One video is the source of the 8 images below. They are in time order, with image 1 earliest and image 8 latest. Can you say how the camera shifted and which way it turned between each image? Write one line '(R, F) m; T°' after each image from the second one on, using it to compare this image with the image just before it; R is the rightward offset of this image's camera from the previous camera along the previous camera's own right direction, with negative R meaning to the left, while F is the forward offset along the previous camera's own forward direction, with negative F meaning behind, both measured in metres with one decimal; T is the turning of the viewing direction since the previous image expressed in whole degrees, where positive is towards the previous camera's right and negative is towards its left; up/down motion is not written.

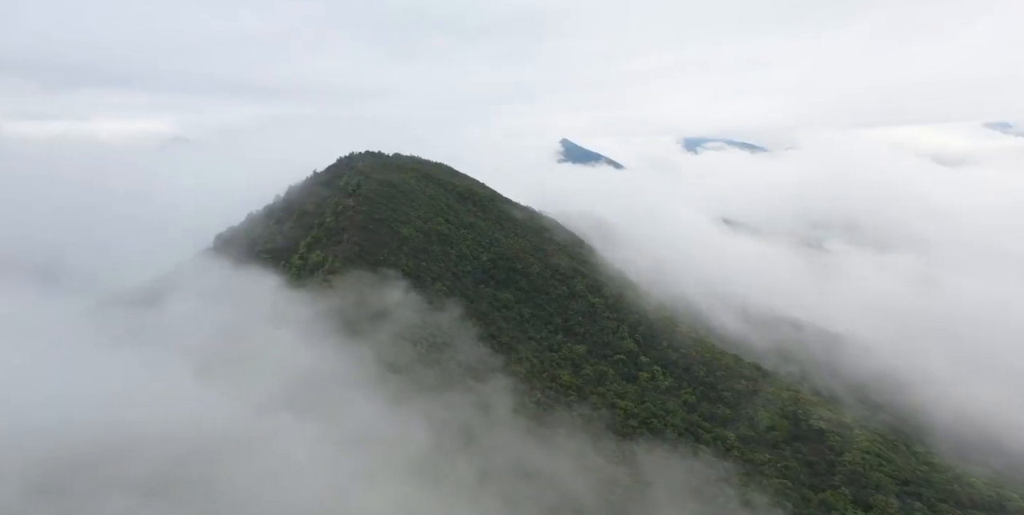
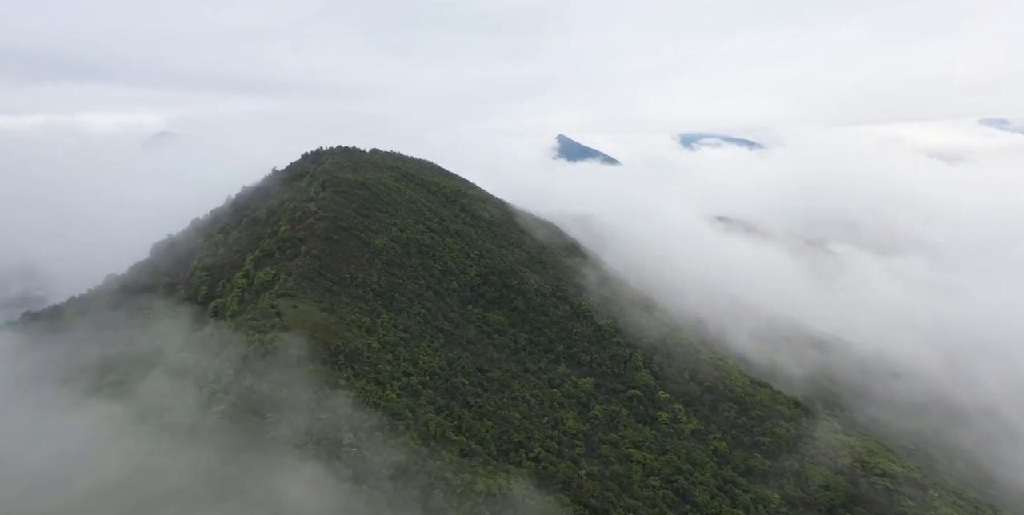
(+0.4, +10.8) m; 0°
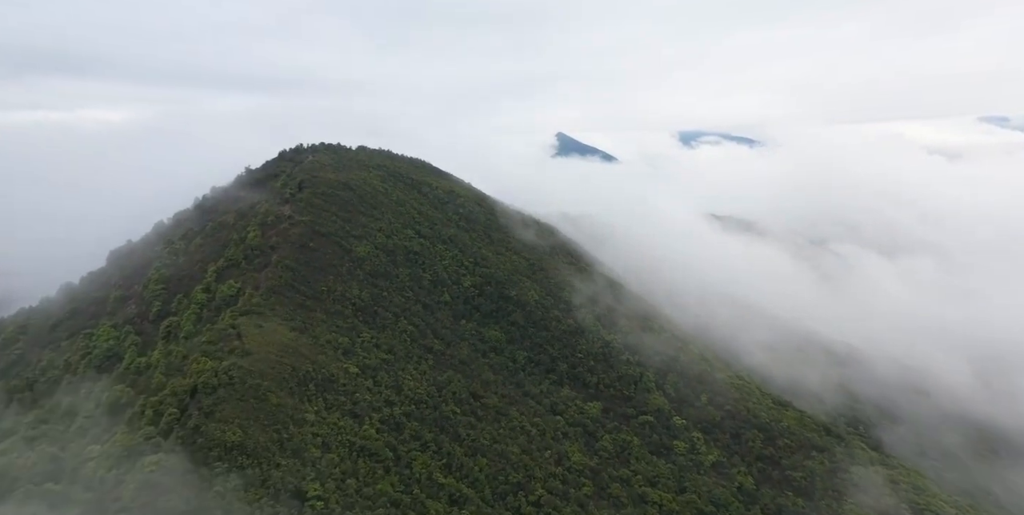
(+0.1, +5.9) m; 0°
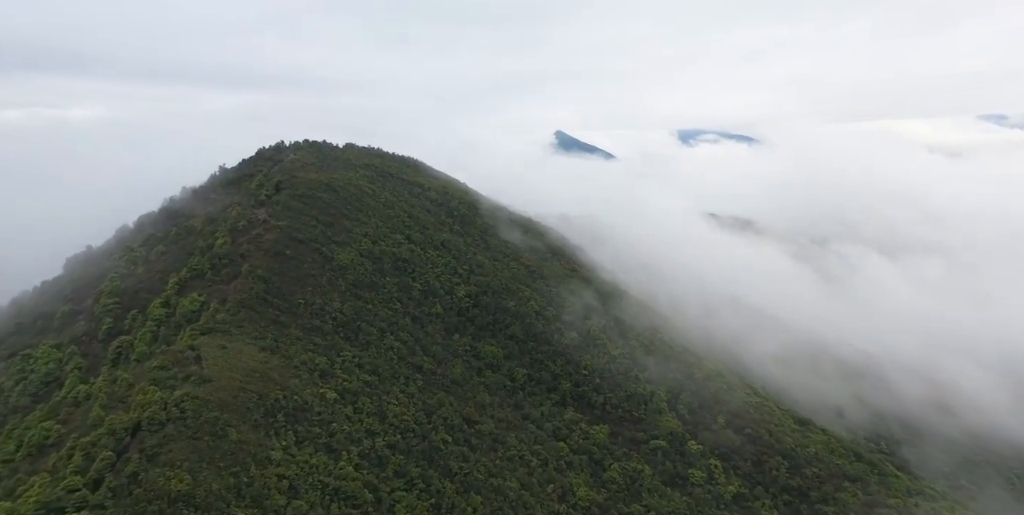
(+0.1, +4.7) m; 0°
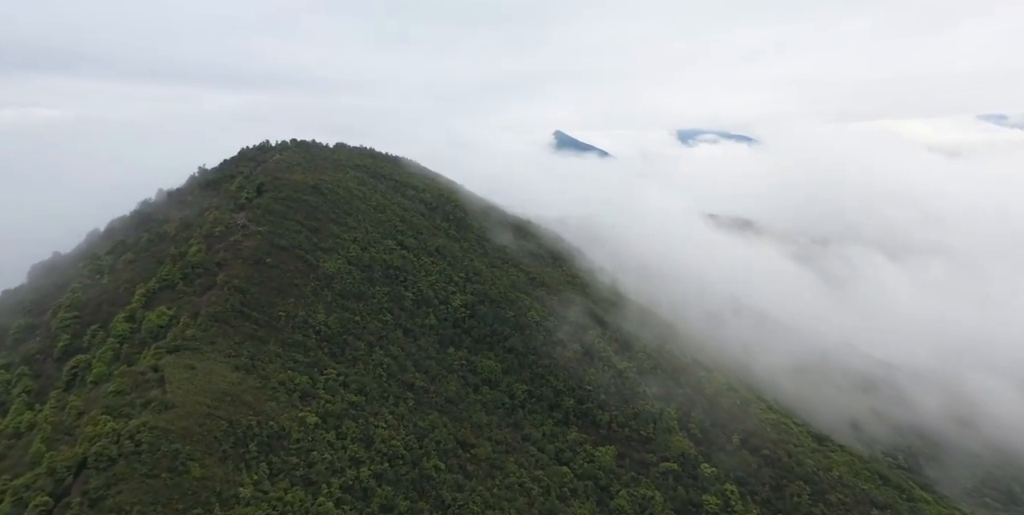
(+0.1, +3.3) m; 0°
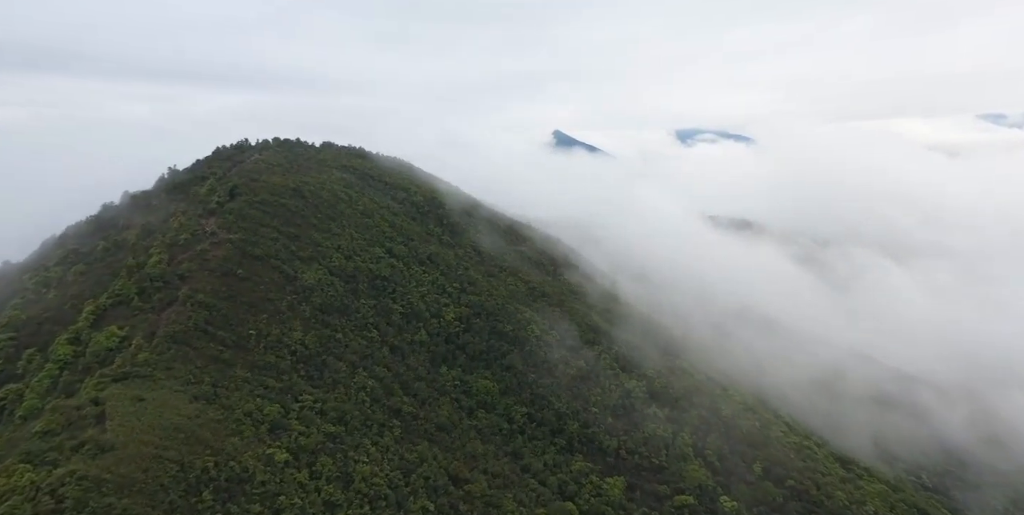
(+0.1, +4.1) m; 0°
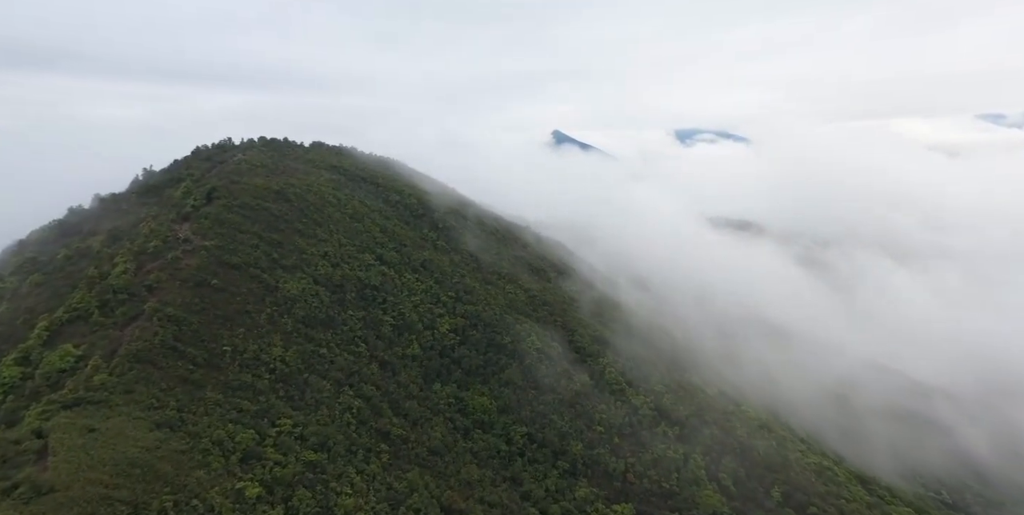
(0.0, +2.9) m; 0°
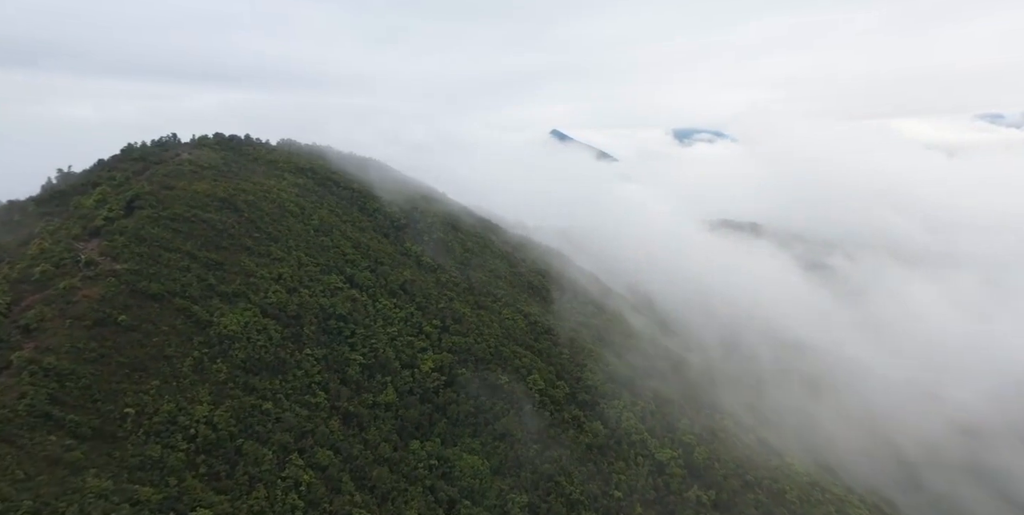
(+0.1, +7.7) m; 0°
